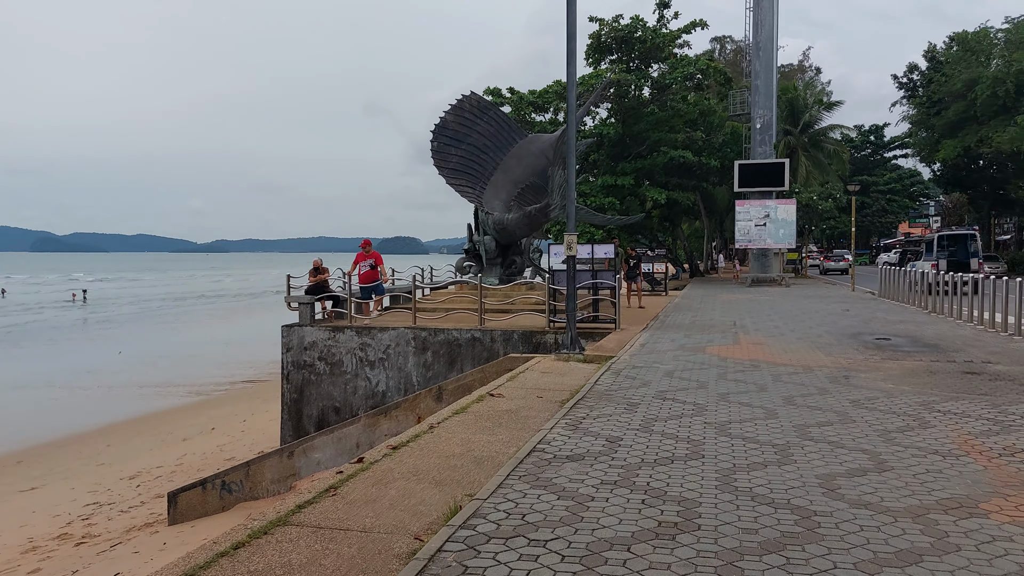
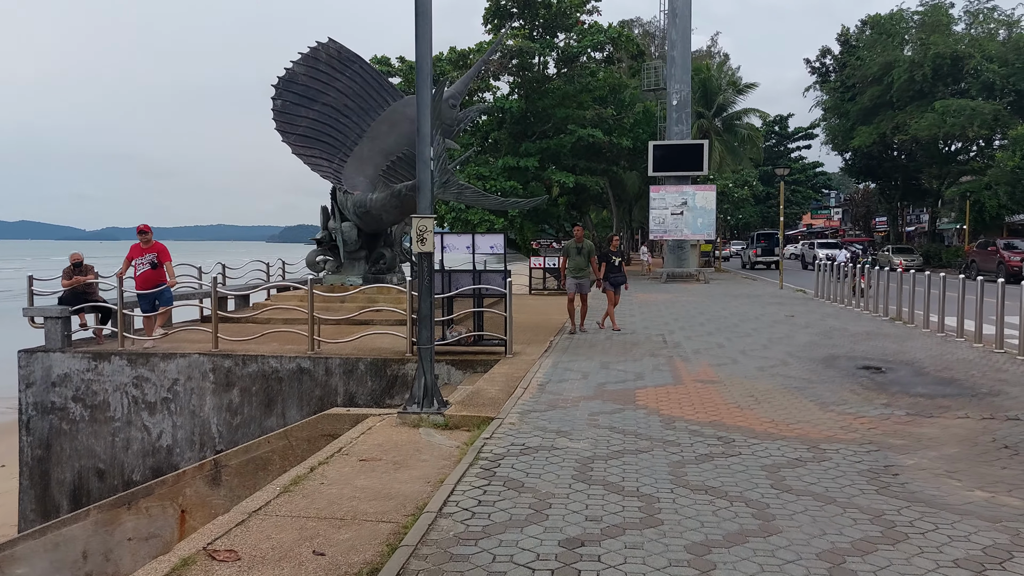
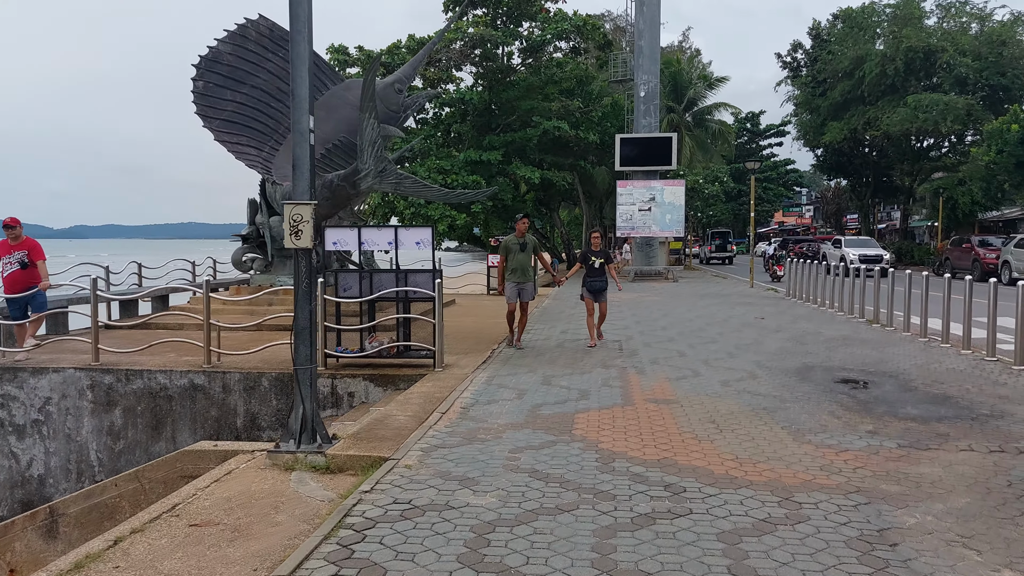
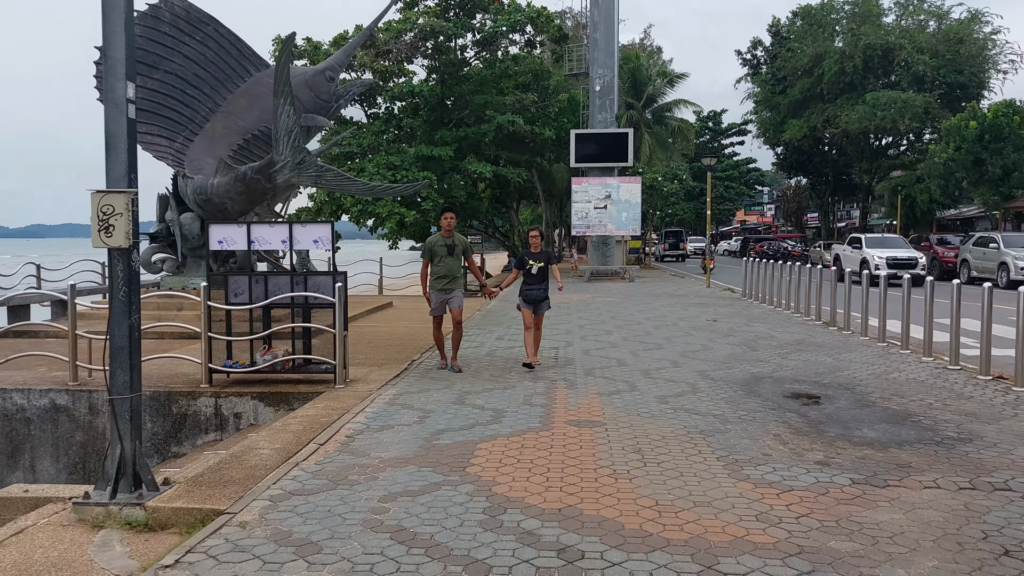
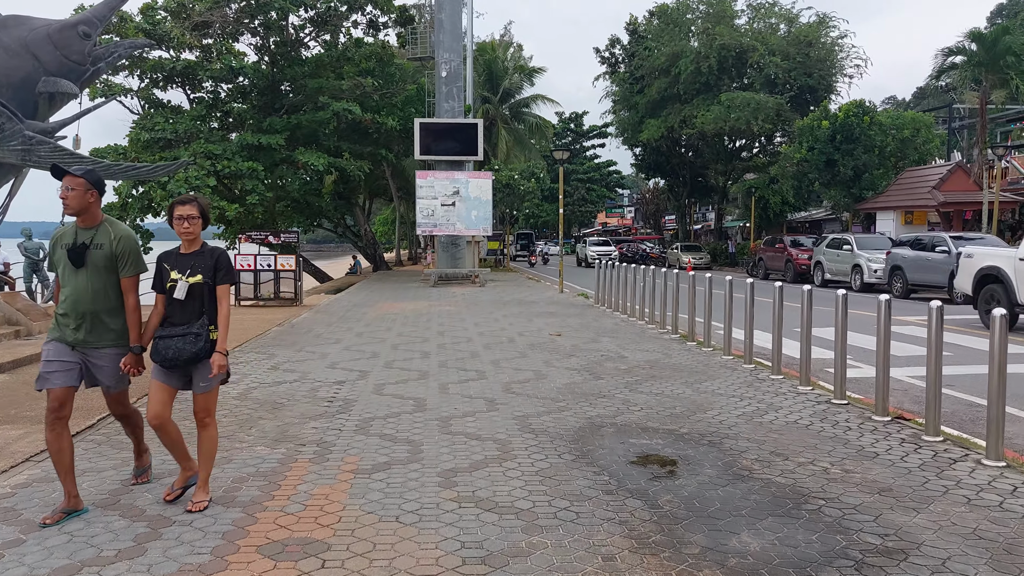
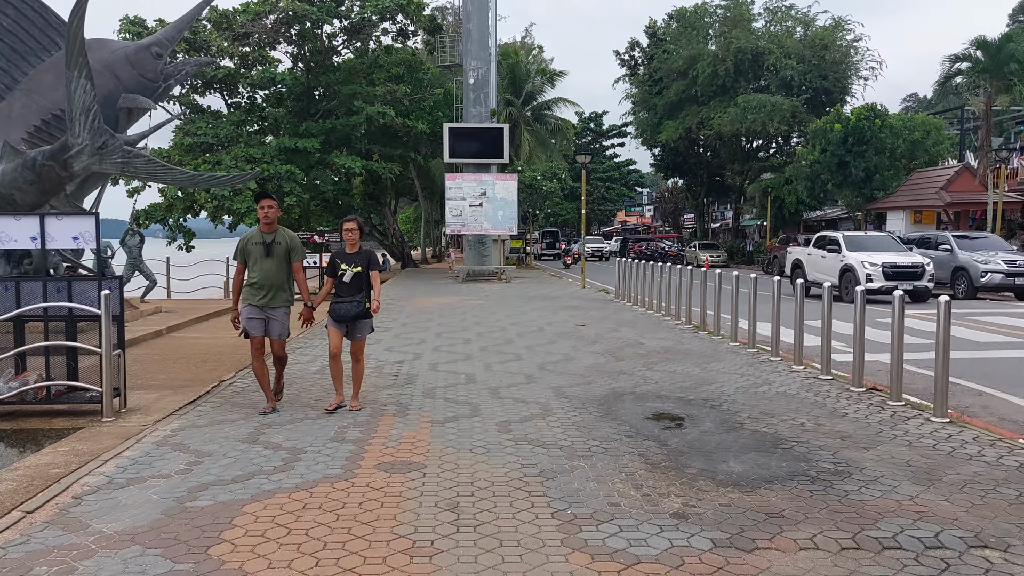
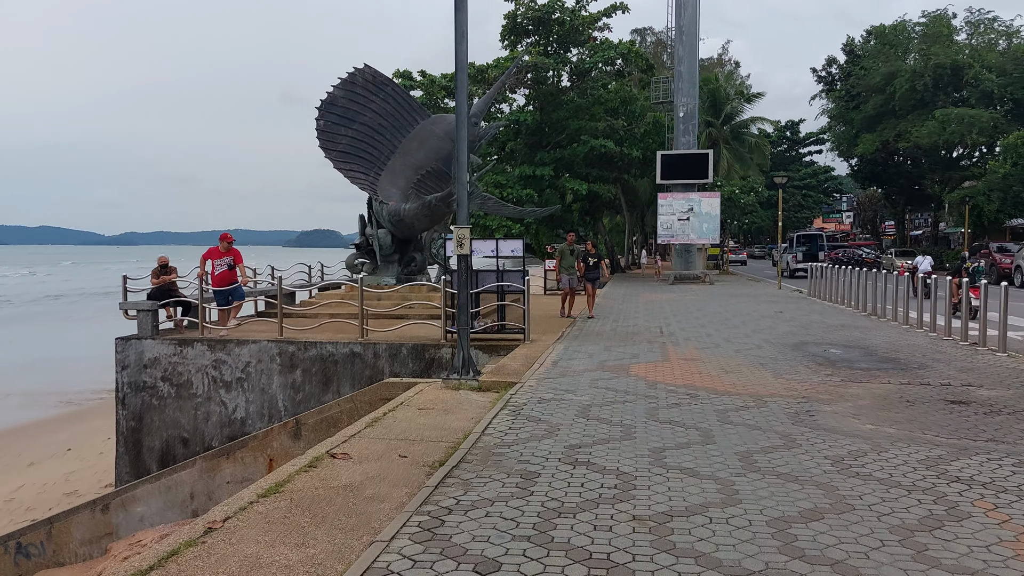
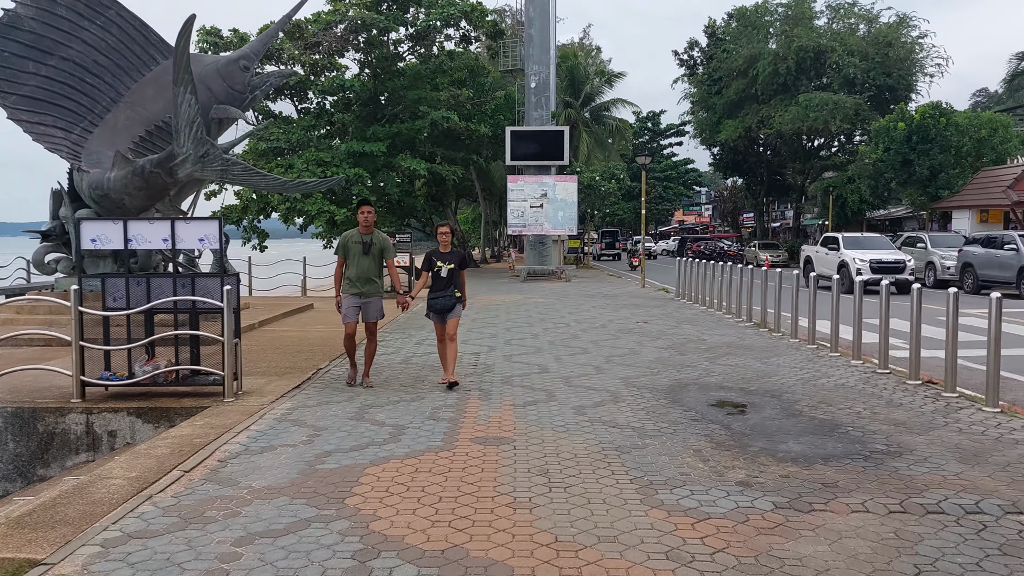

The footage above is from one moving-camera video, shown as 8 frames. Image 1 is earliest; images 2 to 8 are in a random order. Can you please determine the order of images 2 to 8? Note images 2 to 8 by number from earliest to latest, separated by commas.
7, 2, 3, 4, 8, 6, 5
